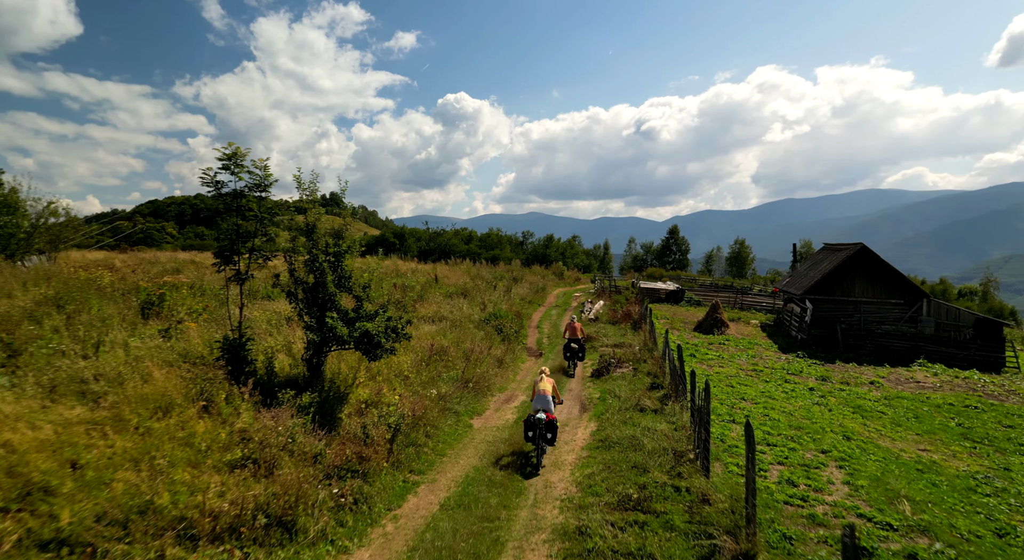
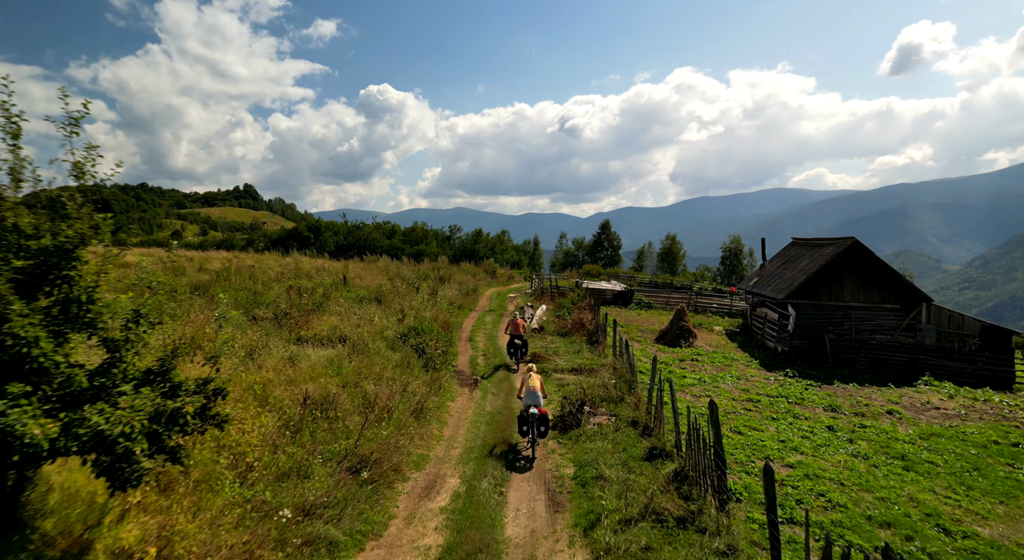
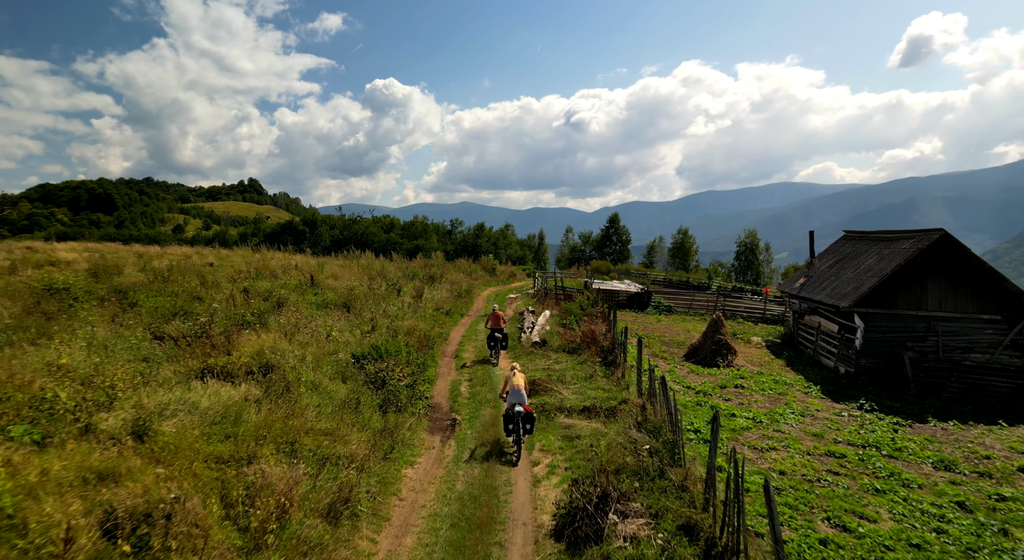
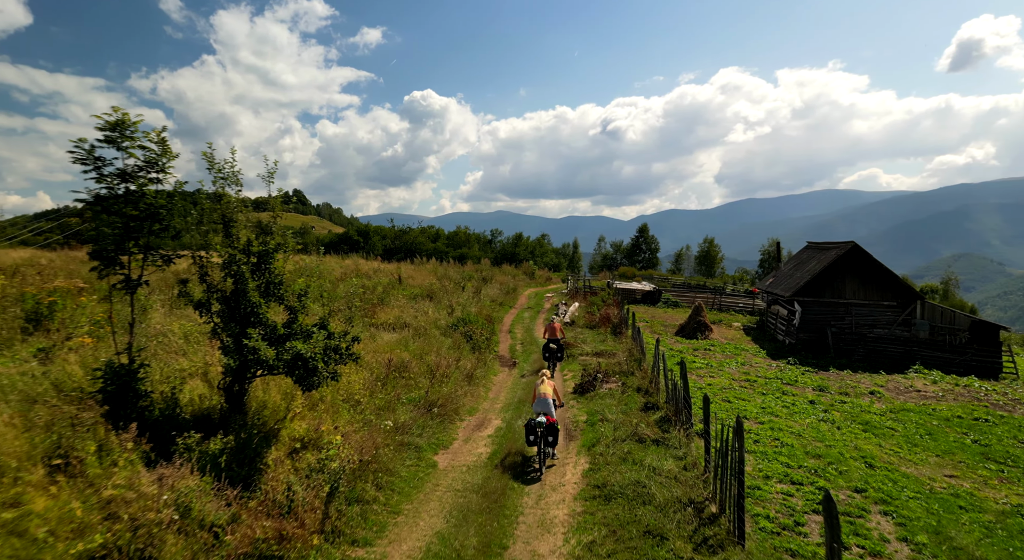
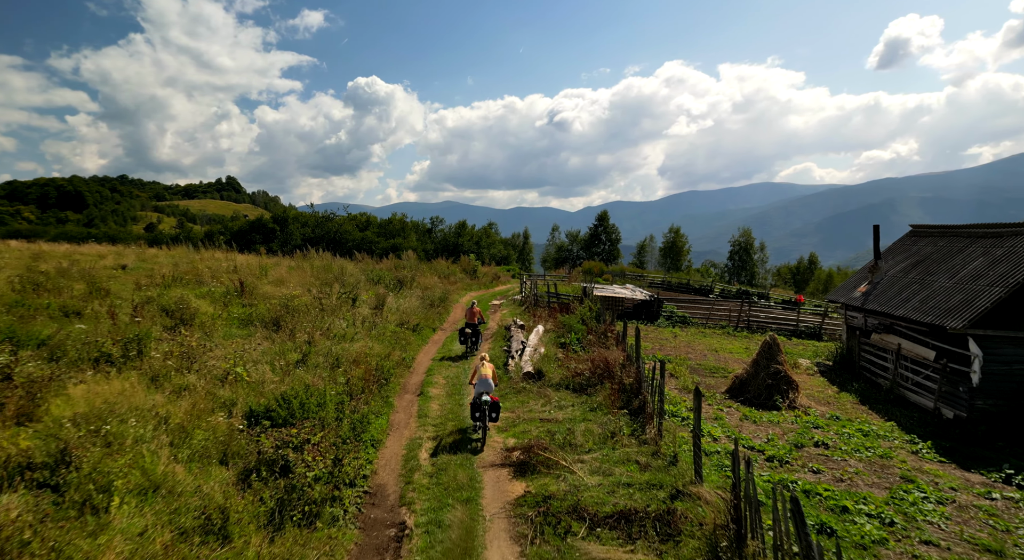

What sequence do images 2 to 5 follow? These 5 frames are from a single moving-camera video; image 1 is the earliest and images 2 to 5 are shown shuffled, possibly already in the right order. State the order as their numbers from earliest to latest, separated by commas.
4, 2, 3, 5
